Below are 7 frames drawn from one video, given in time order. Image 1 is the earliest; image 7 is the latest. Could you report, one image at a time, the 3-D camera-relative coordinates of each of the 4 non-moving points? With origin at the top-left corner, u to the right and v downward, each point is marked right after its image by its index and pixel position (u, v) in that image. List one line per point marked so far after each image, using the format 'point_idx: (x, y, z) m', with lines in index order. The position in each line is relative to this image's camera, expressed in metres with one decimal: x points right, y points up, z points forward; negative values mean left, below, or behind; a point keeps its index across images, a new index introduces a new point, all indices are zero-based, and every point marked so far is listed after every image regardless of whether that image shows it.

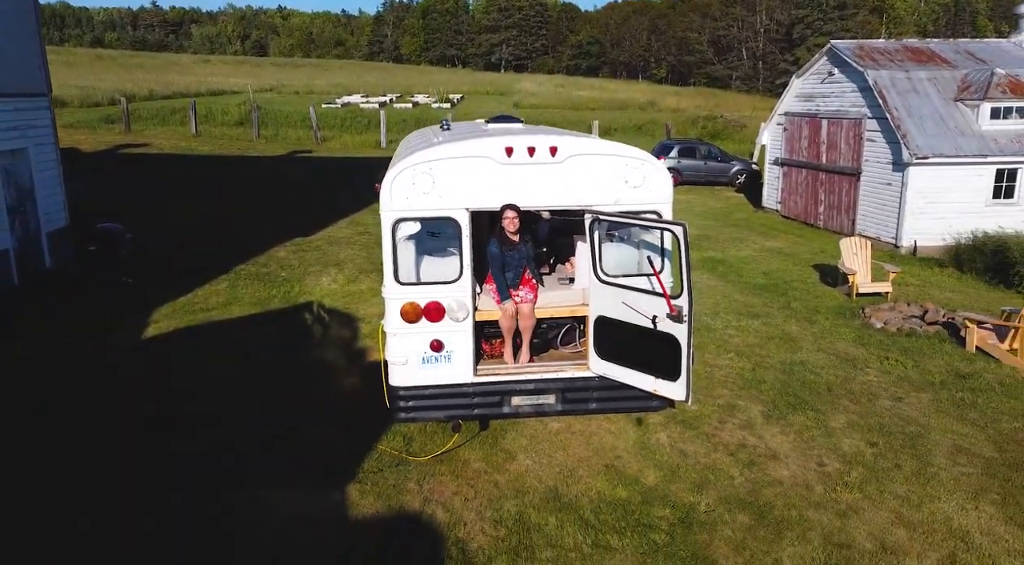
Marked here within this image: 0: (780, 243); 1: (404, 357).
0: (+5.7, +0.8, +15.9) m
1: (-0.9, -0.6, +6.3) m
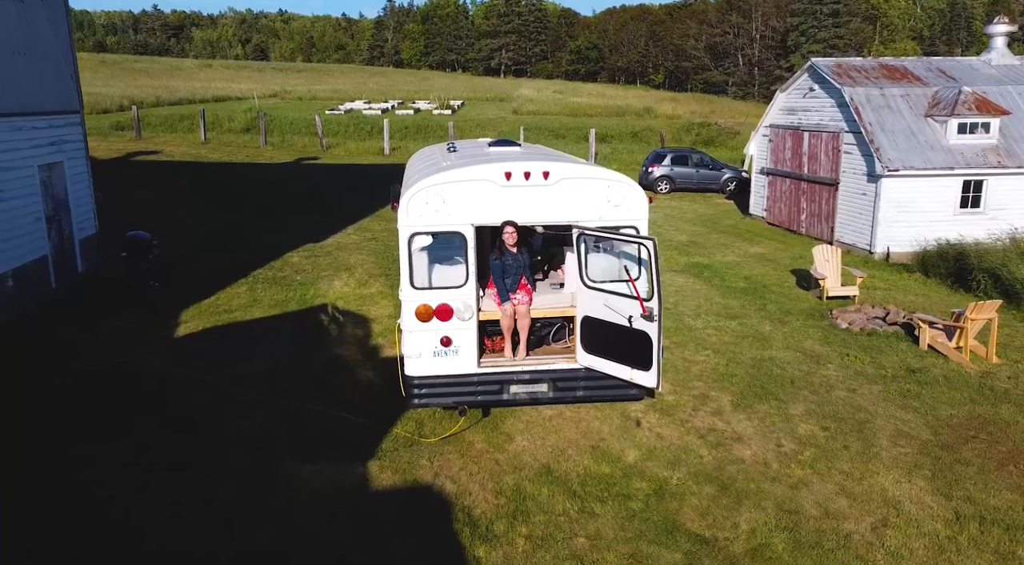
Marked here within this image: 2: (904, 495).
0: (+5.6, +0.7, +16.9) m
1: (-0.9, -0.7, +7.4) m
2: (+3.7, -2.0, +7.0) m
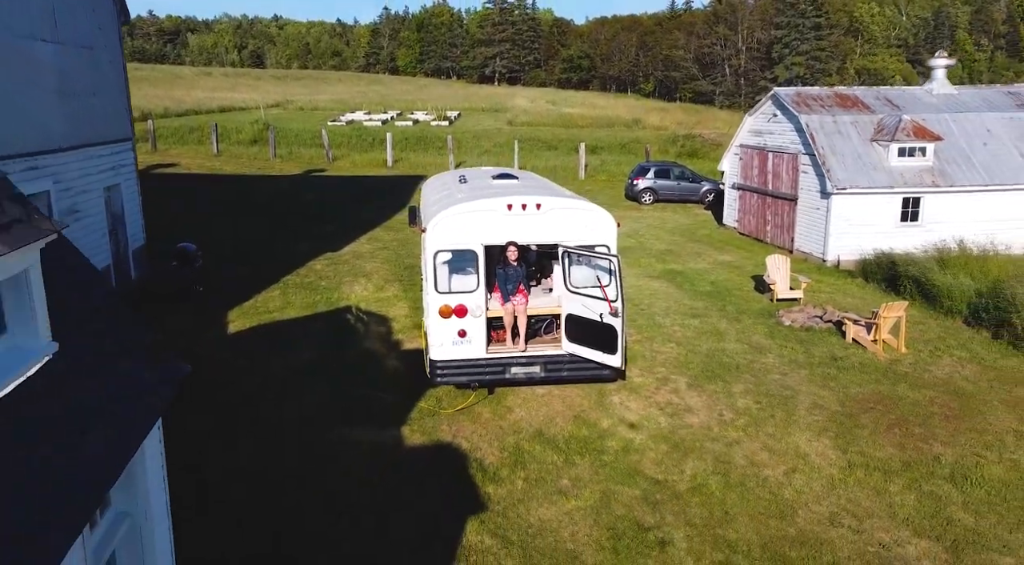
0: (+5.6, +0.6, +19.2) m
1: (-0.9, -0.7, +9.5) m
2: (+3.7, -2.1, +9.2) m
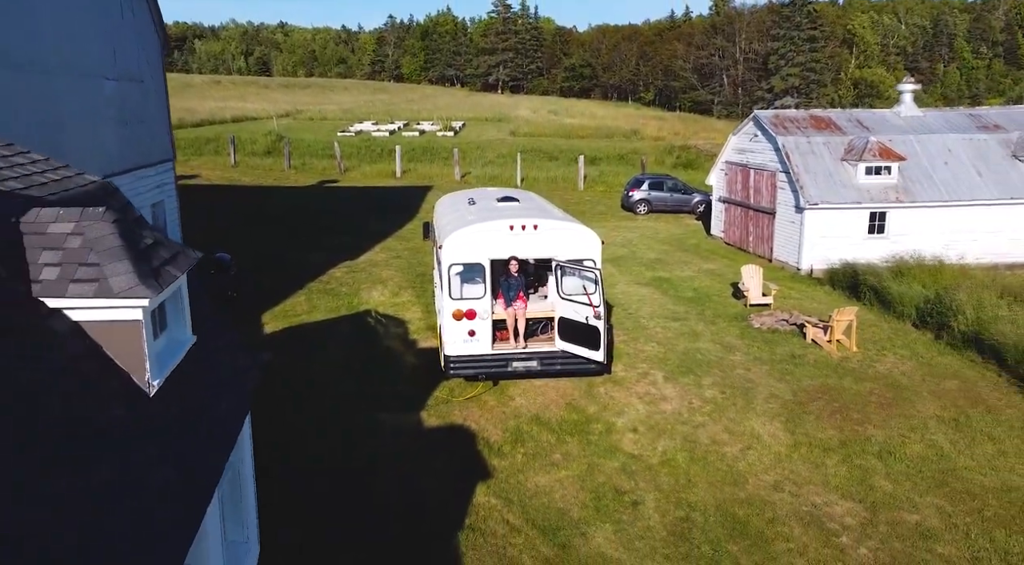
0: (+5.6, +0.5, +20.9) m
1: (-0.9, -0.8, +11.3) m
2: (+3.7, -2.2, +11.0) m
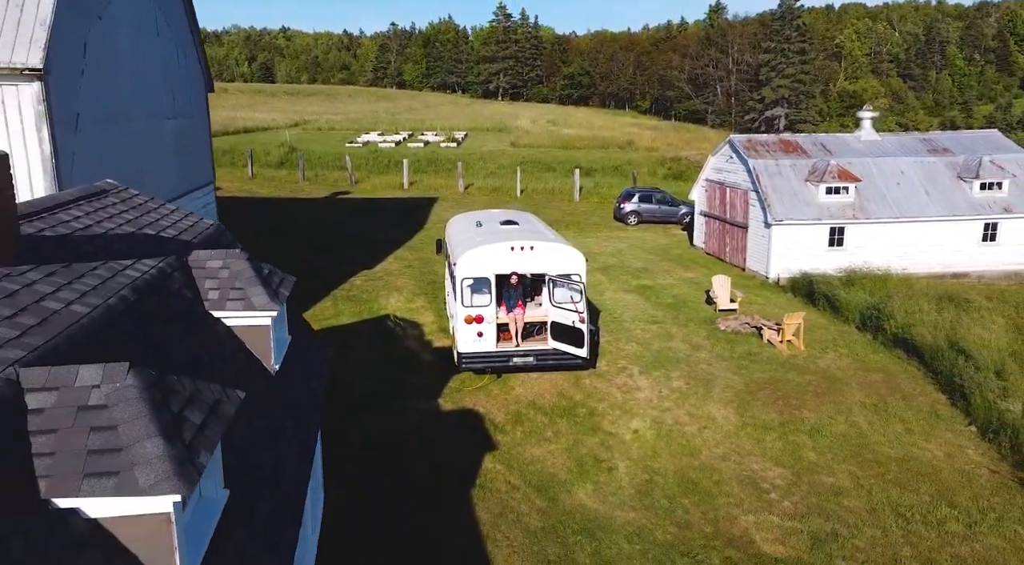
0: (+5.6, +0.2, +23.4) m
1: (-0.9, -1.0, +13.8) m
2: (+3.7, -2.4, +13.5) m
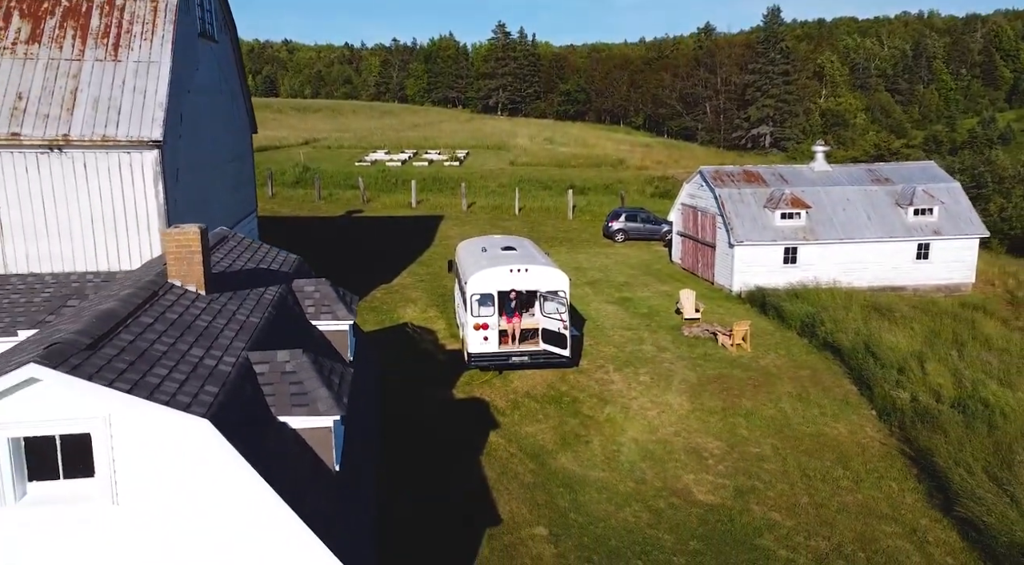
0: (+5.6, -0.2, +27.0) m
1: (-0.9, -1.4, +17.4) m
2: (+3.7, -2.7, +17.1) m
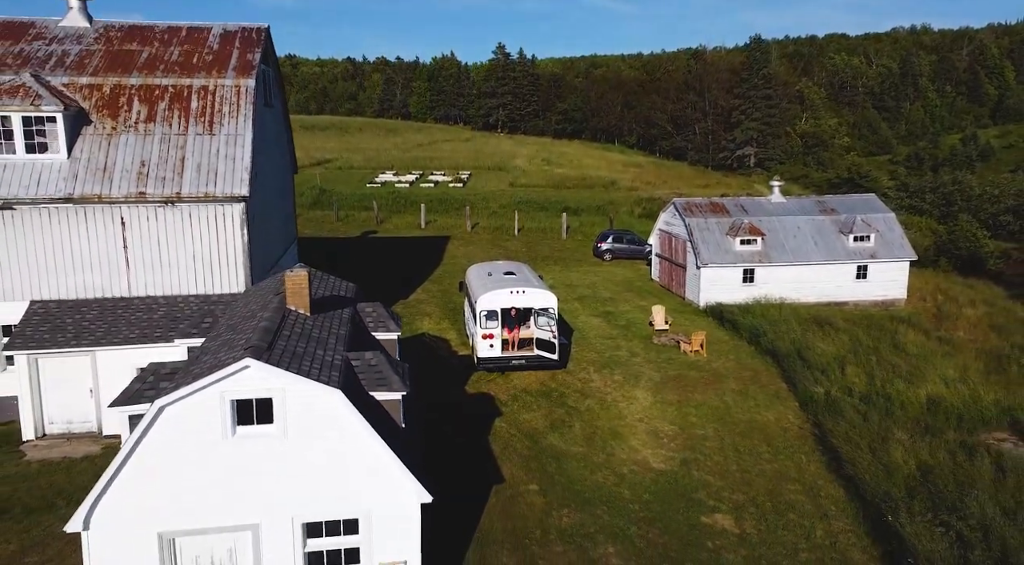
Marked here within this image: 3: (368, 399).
0: (+5.6, -0.9, +31.5) m
1: (-0.9, -1.9, +21.9) m
2: (+3.7, -3.2, +21.6) m
3: (-2.2, -1.8, +11.5) m
